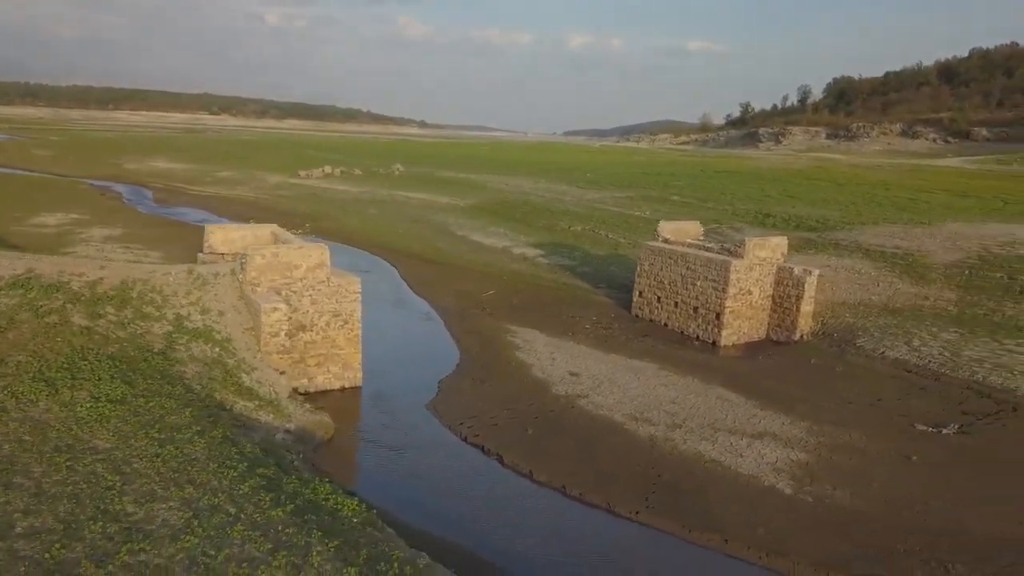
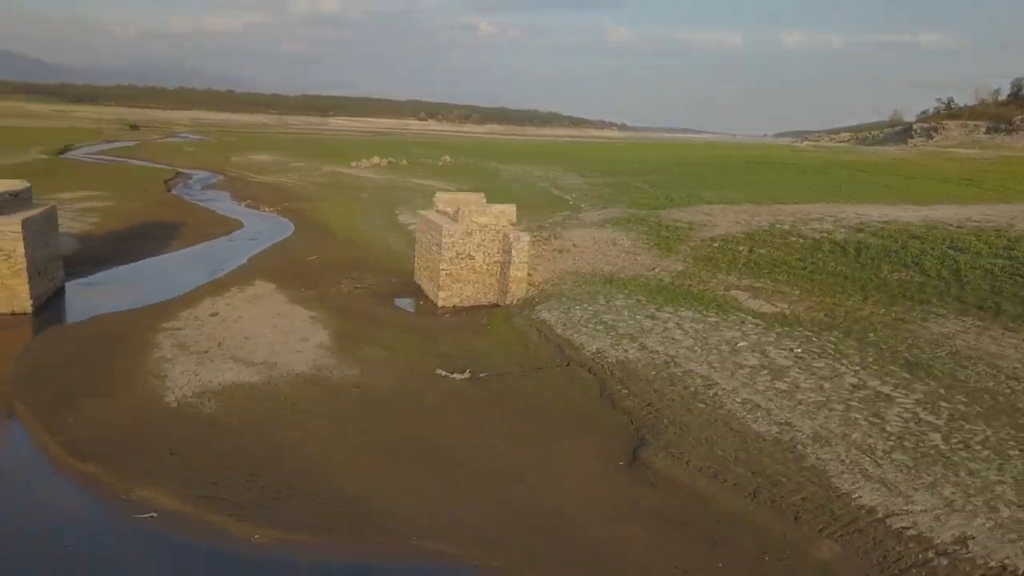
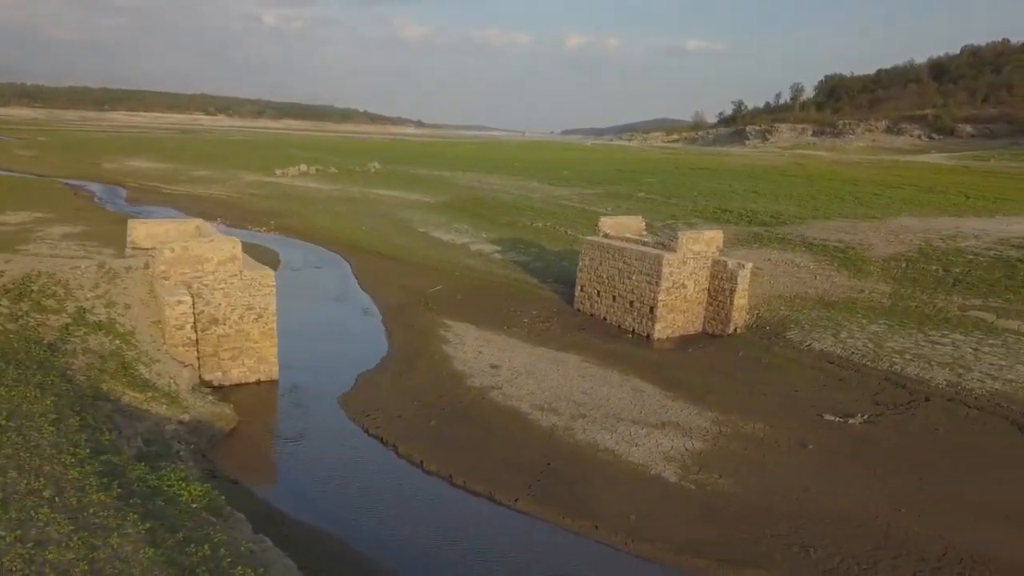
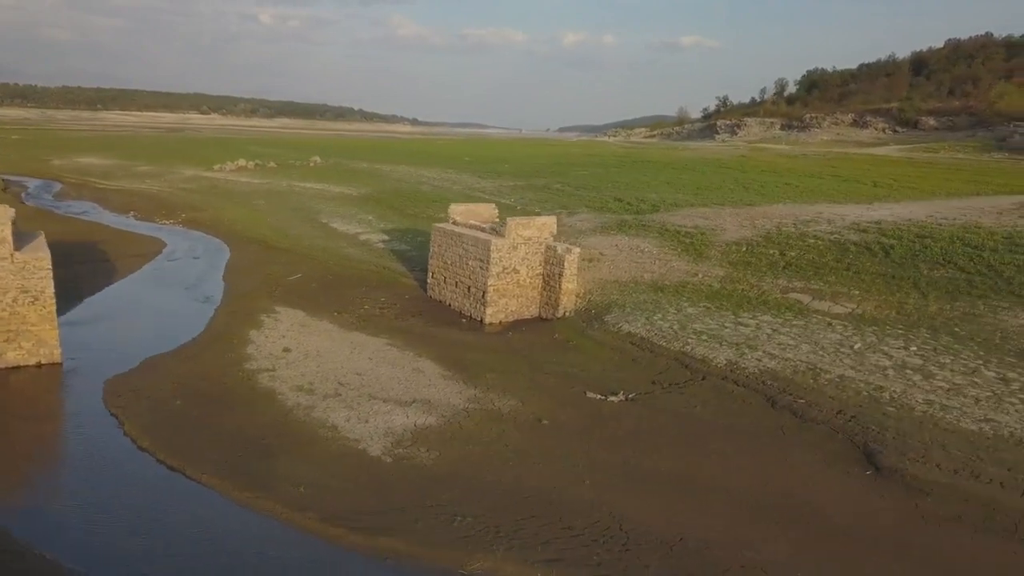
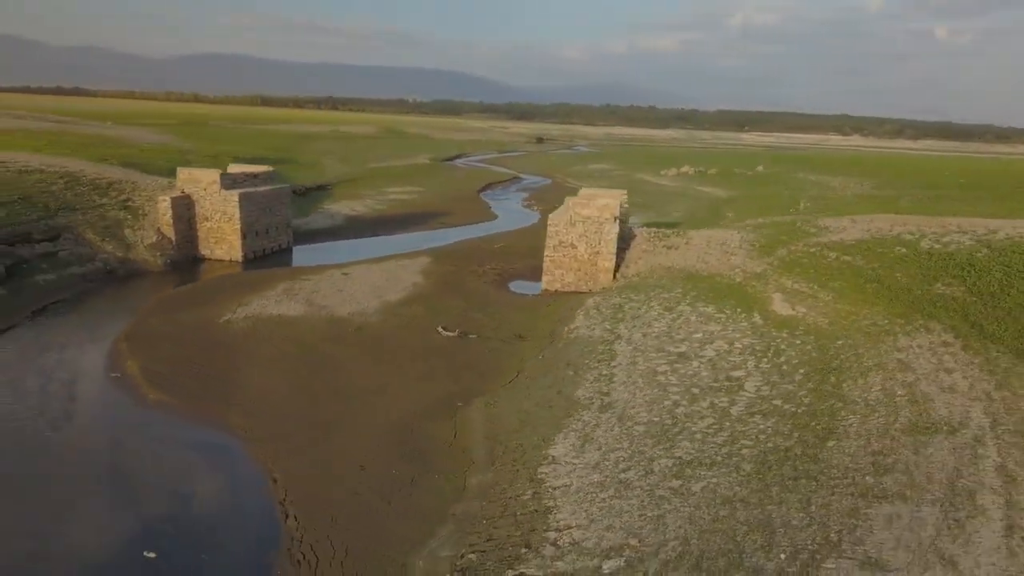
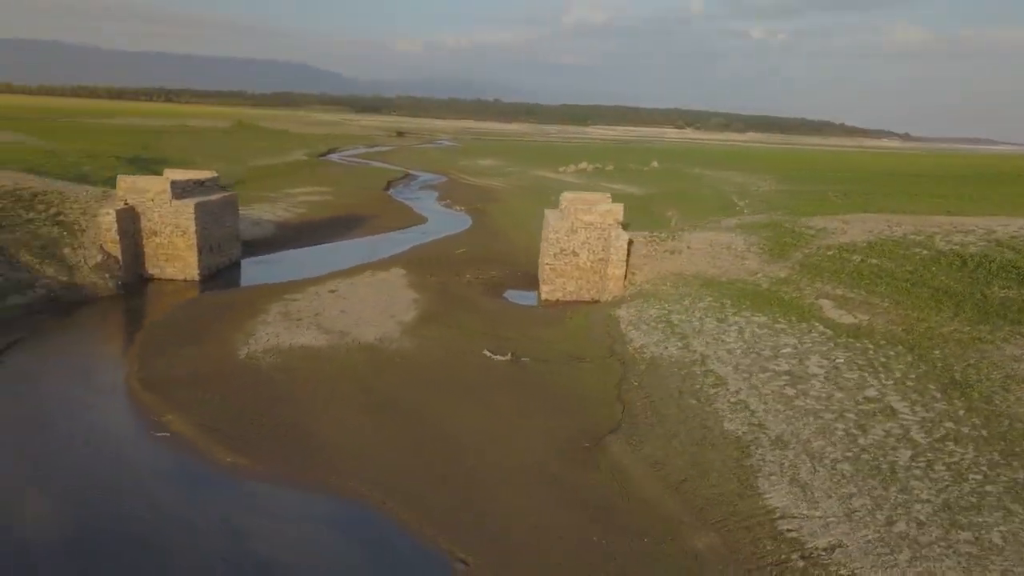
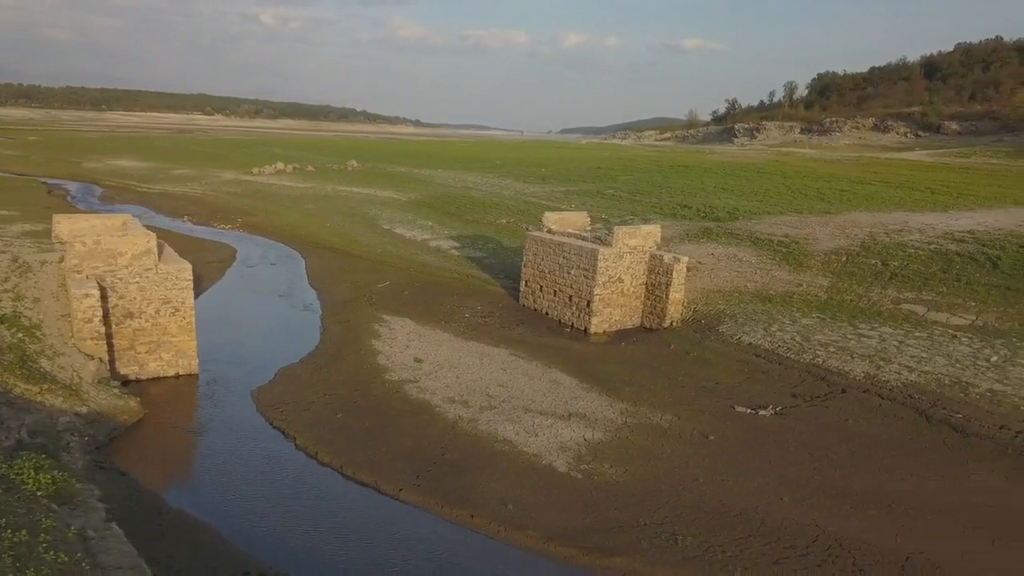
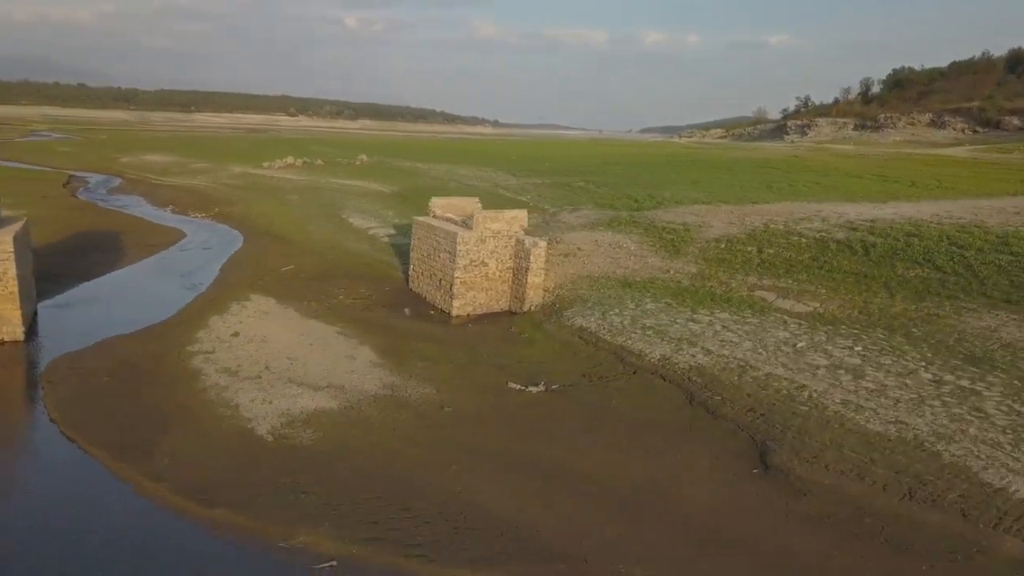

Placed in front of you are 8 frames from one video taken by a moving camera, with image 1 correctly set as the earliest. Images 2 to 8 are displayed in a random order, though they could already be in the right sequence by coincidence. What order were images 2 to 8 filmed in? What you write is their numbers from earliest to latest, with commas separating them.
3, 7, 4, 8, 2, 6, 5
